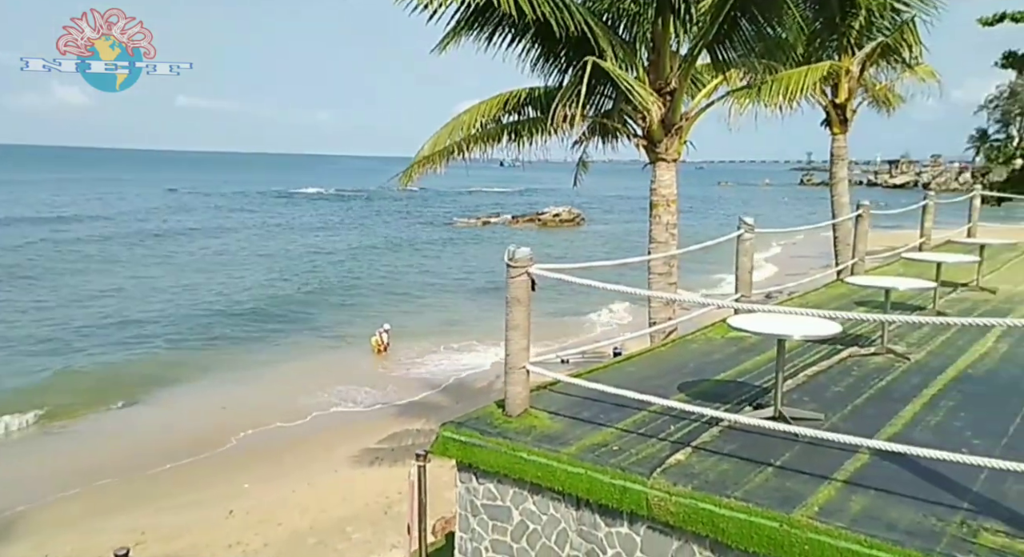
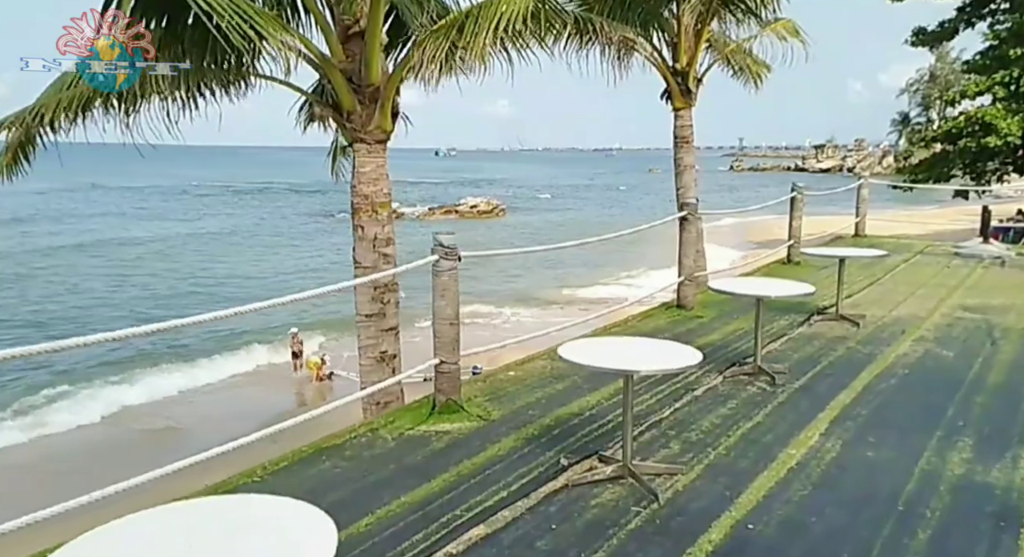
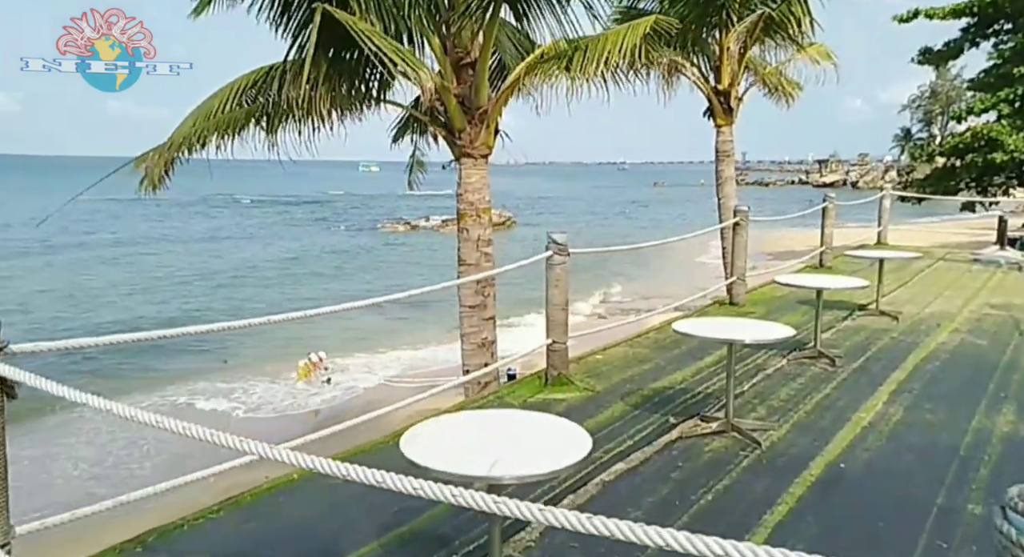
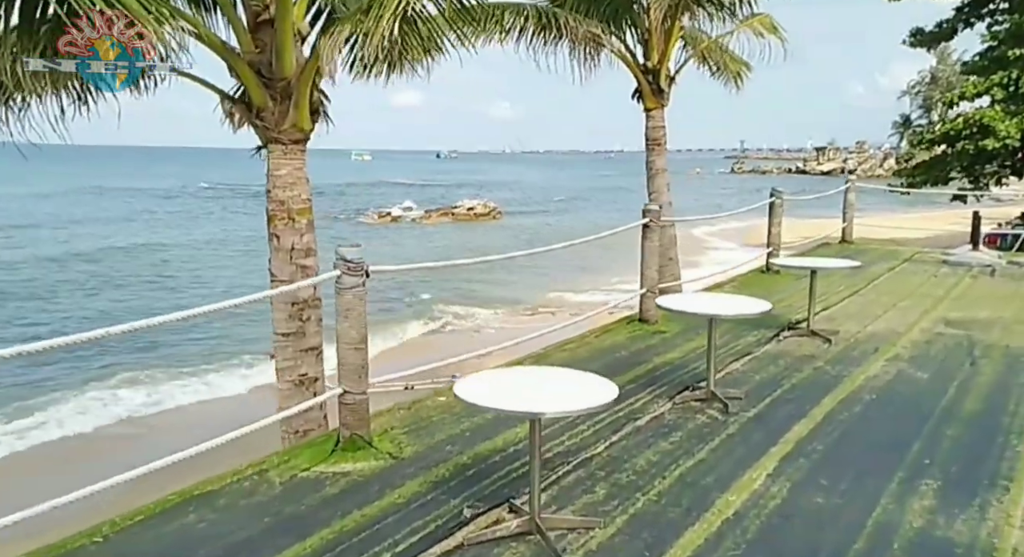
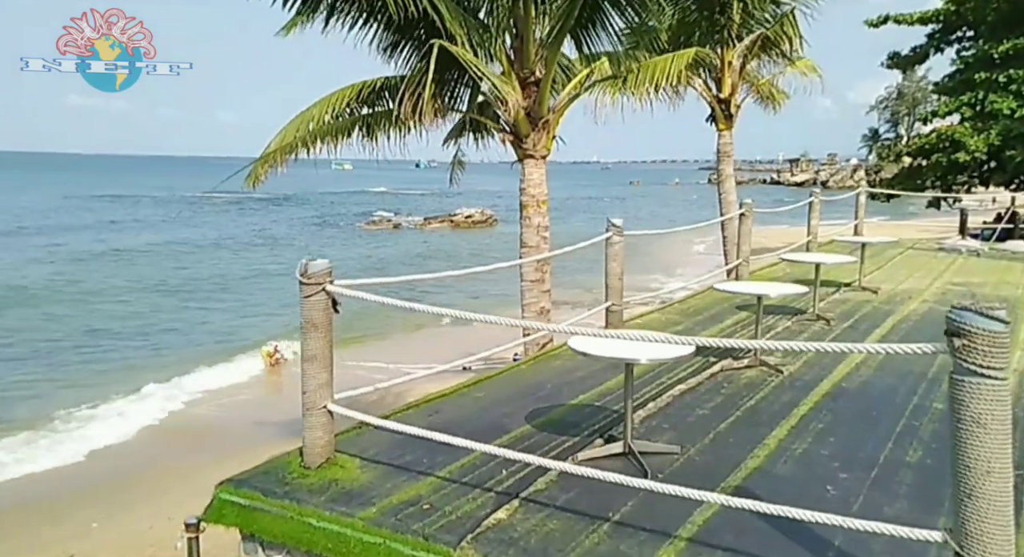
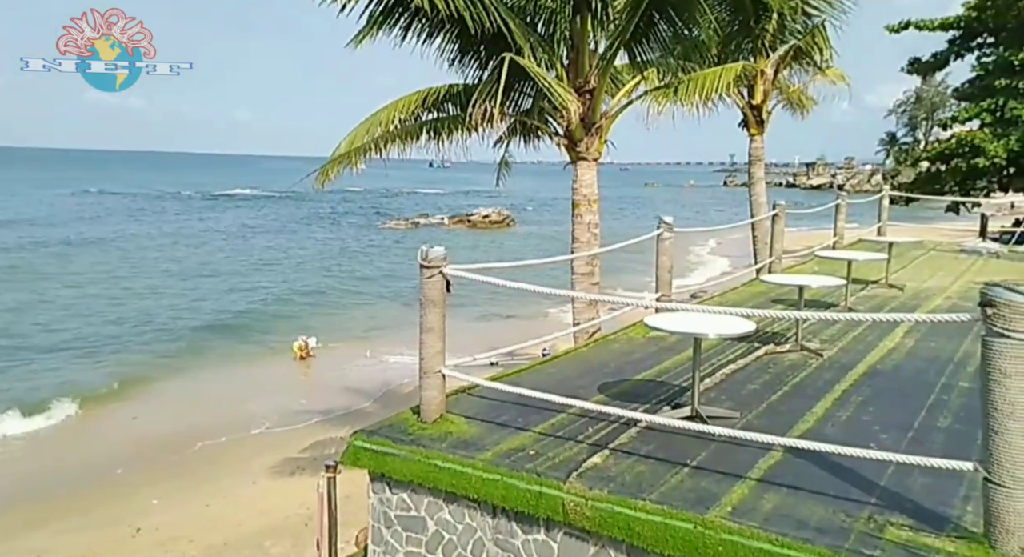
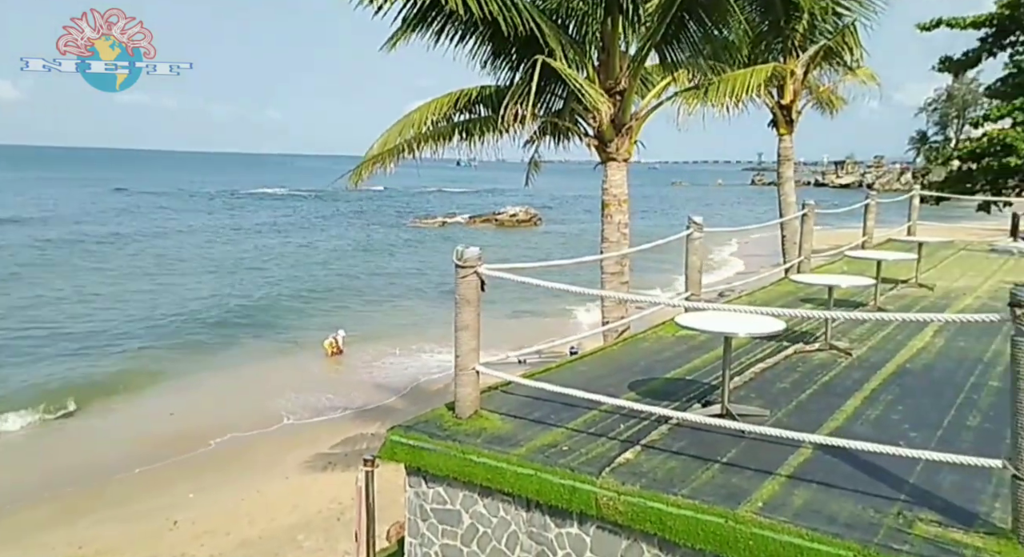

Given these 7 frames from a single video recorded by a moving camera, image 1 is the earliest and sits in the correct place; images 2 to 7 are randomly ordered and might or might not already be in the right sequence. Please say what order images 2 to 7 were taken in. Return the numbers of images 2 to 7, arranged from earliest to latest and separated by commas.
7, 6, 5, 3, 2, 4
